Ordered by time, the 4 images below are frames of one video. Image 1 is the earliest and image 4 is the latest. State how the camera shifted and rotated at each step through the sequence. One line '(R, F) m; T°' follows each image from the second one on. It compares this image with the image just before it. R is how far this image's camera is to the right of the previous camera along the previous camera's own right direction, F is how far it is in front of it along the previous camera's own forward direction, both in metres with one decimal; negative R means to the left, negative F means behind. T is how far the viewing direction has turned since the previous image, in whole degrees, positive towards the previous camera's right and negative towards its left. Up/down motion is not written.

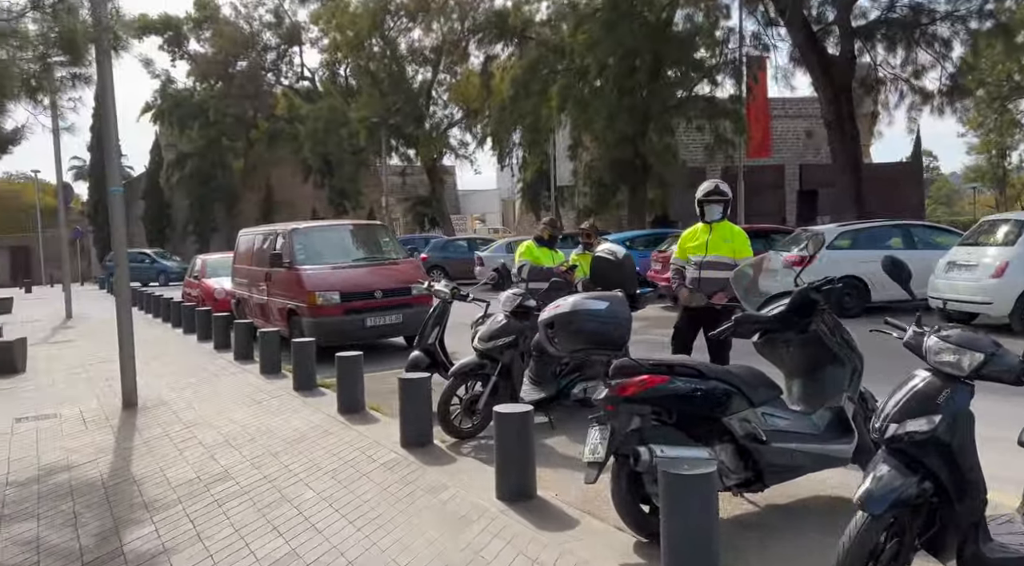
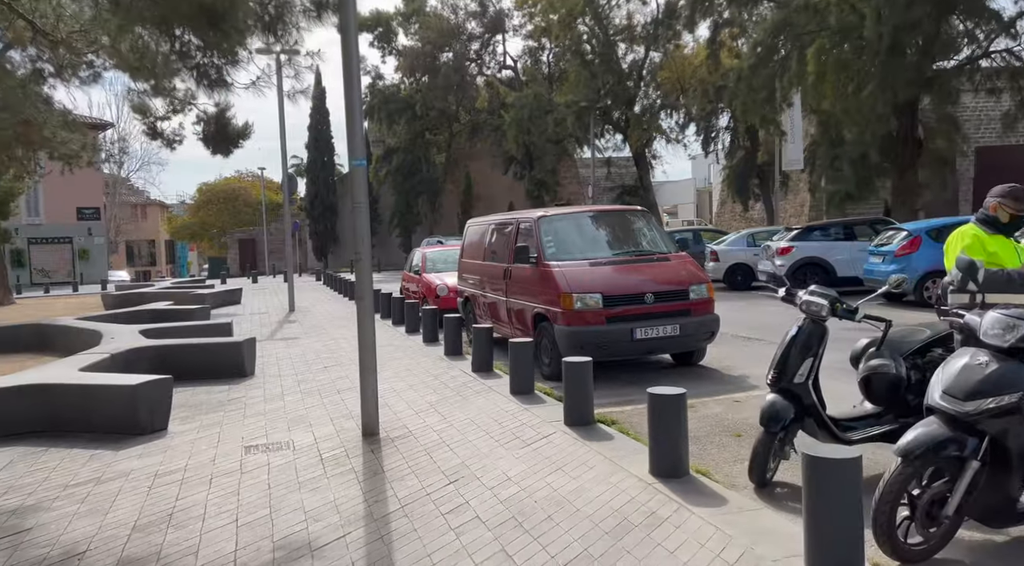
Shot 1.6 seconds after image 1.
(-1.5, +2.0) m; -15°
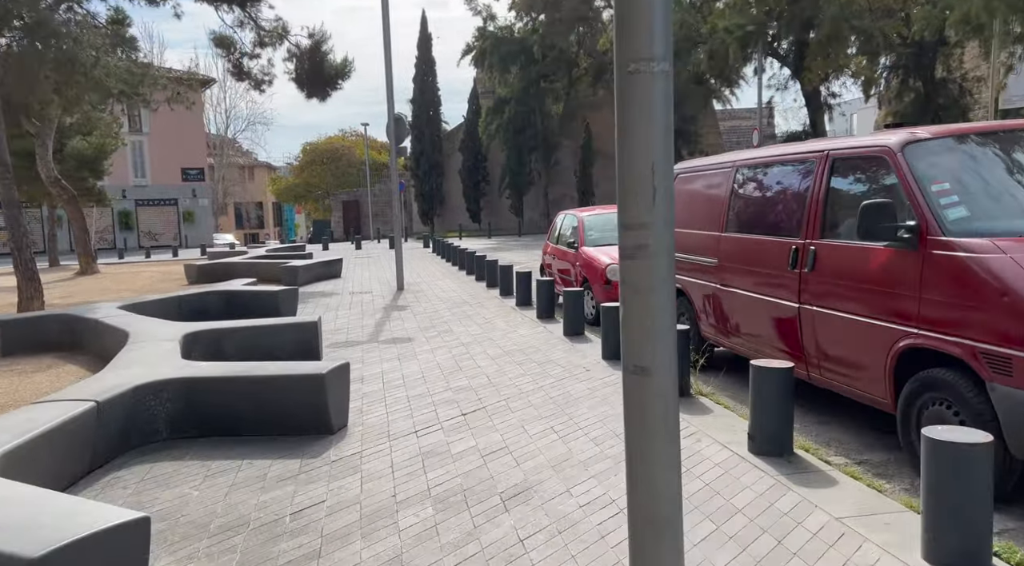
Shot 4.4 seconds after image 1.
(-1.4, +3.9) m; -8°
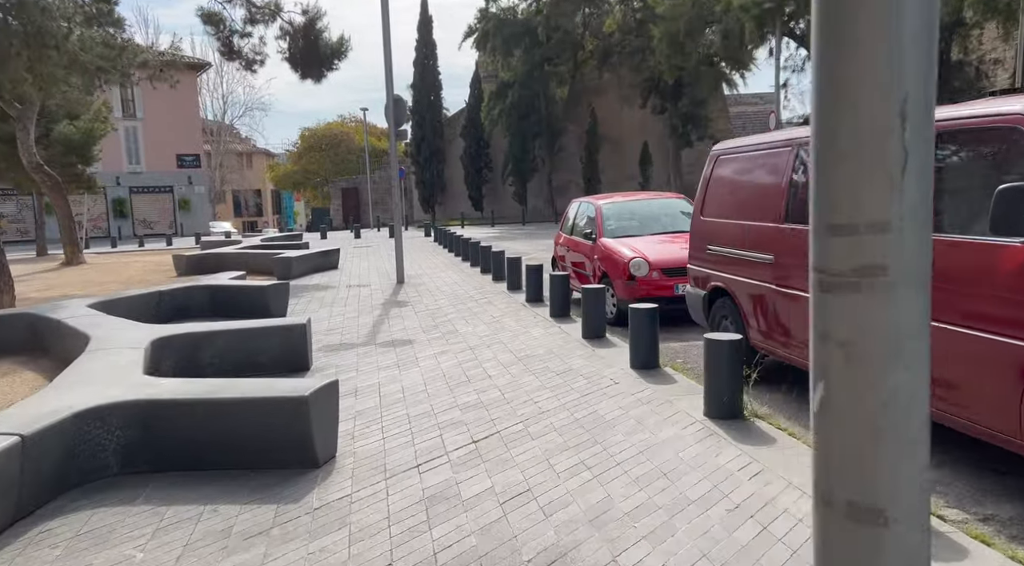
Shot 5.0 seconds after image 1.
(-0.1, +0.9) m; 0°
